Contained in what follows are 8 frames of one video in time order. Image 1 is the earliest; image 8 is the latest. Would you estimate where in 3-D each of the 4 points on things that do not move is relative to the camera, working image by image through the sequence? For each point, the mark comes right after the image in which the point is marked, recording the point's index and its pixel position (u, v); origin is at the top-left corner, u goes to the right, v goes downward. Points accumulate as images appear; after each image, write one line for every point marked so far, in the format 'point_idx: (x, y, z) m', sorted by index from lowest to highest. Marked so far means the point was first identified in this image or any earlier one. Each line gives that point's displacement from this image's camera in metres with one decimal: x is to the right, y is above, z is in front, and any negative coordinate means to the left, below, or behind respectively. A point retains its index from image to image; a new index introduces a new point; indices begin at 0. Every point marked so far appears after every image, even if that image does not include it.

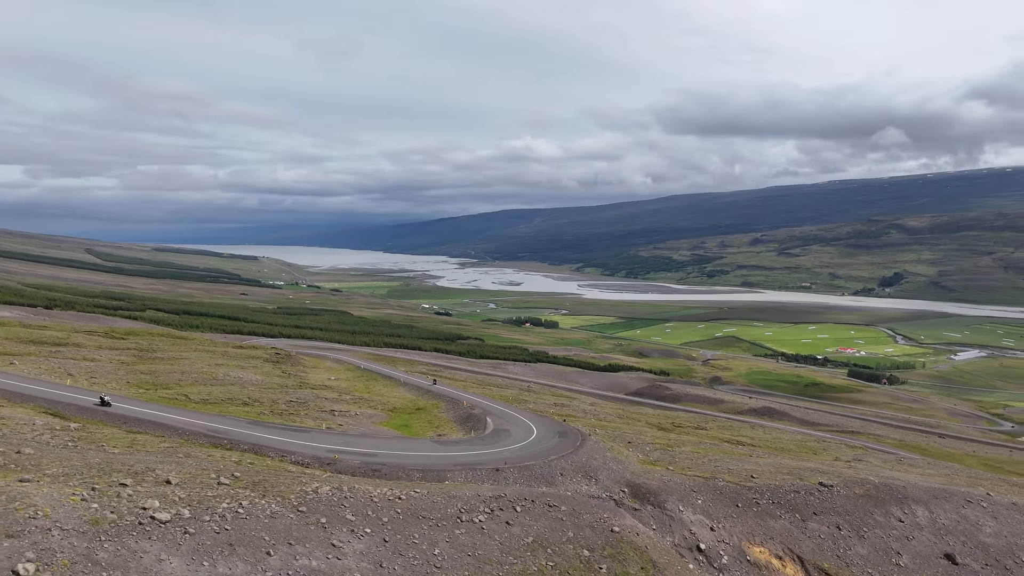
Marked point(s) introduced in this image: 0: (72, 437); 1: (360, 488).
0: (-11.1, -3.8, +18.8) m
1: (-3.4, -4.6, +16.9) m
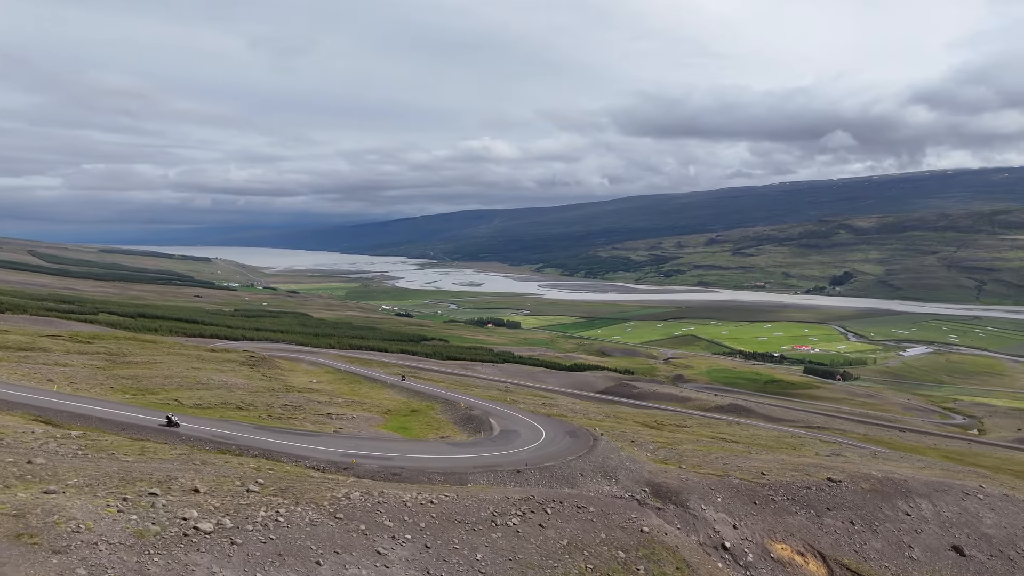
0: (-10.5, -3.8, +17.9) m
1: (-2.7, -4.6, +16.4) m
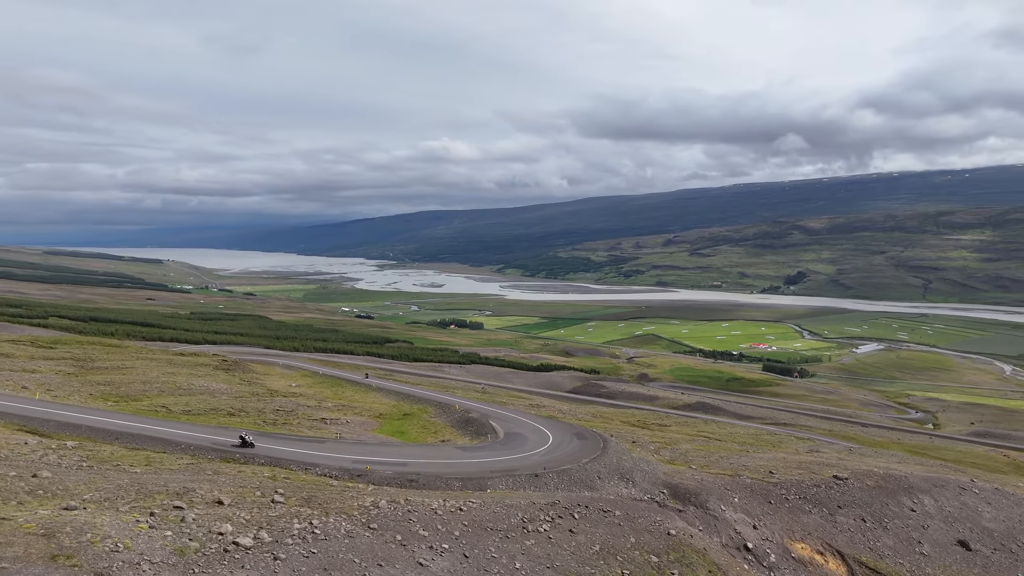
0: (-9.9, -3.9, +16.9) m
1: (-2.0, -4.6, +15.9) m
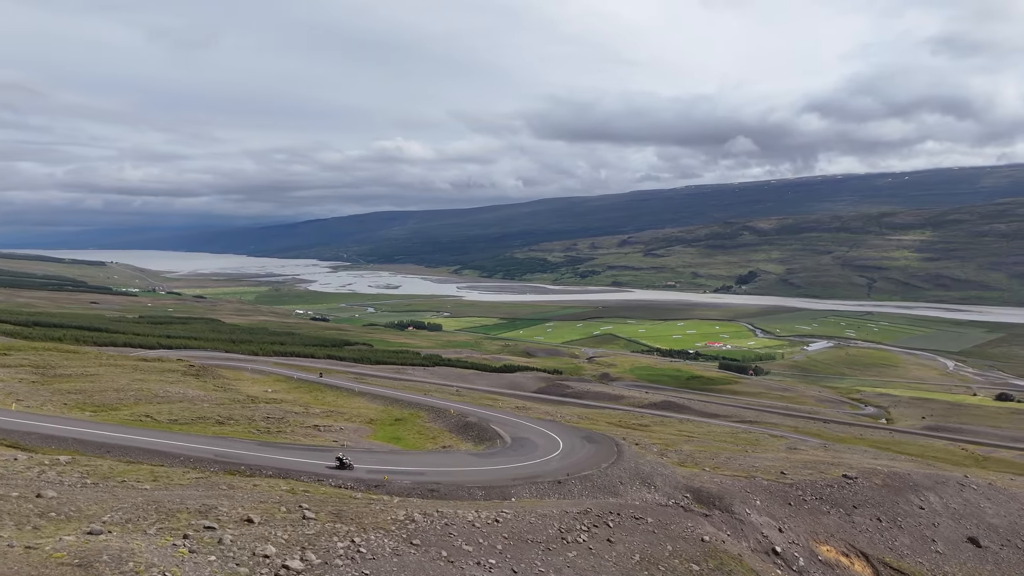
0: (-9.2, -3.9, +15.7) m
1: (-1.3, -4.6, +15.1) m
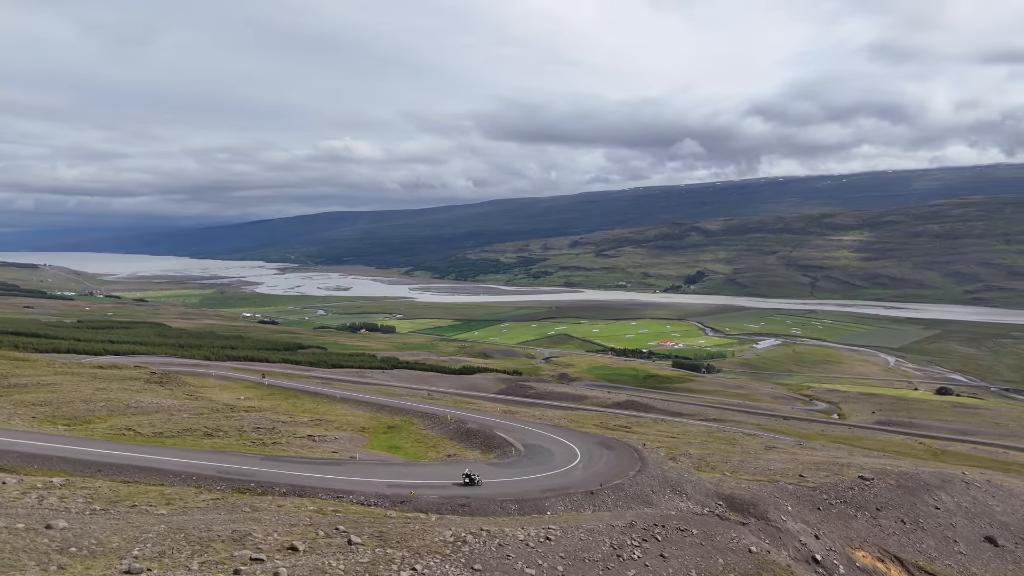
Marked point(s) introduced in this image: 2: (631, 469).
0: (-8.2, -4.0, +14.1) m
1: (-0.3, -4.6, +14.1) m
2: (+3.2, -4.9, +20.0) m
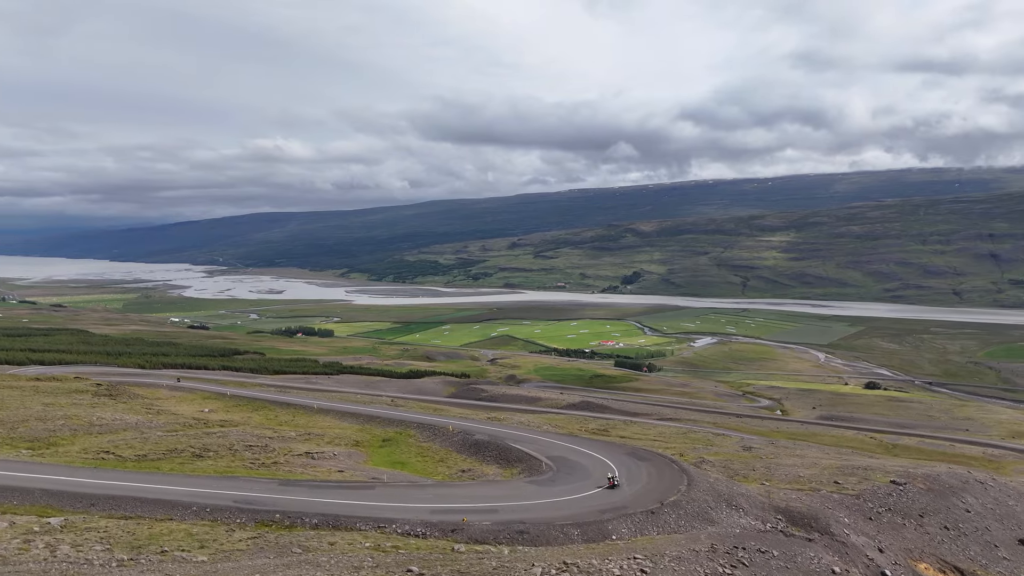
0: (-6.7, -4.1, +11.9) m
1: (+1.2, -4.7, +12.5) m
2: (+4.1, -4.9, +18.7) m
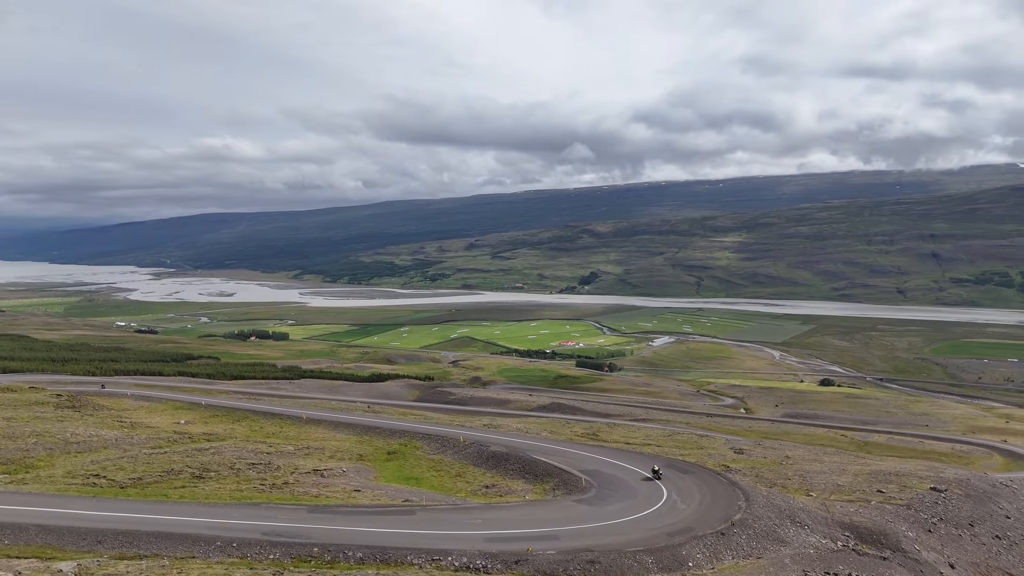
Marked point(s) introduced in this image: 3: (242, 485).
0: (-5.3, -4.2, +10.0) m
1: (+2.6, -4.7, +11.1) m
2: (+5.2, -5.0, +17.5) m
3: (-6.8, -4.9, +18.4) m
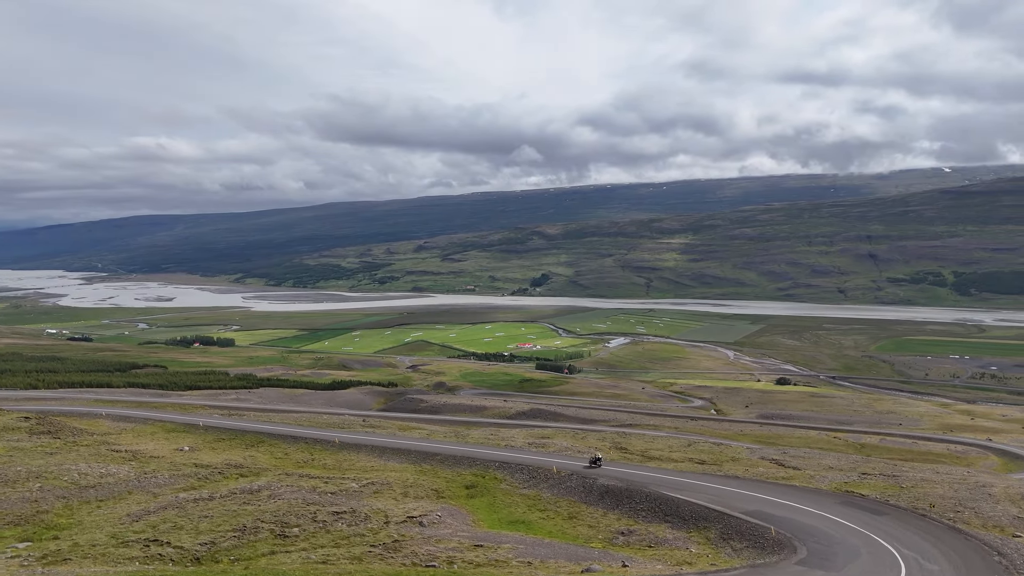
0: (-1.0, -4.3, +6.0) m
1: (+6.7, -4.8, +7.7) m
2: (+8.8, -5.0, +14.3) m
3: (-3.2, -5.1, +14.3) m
